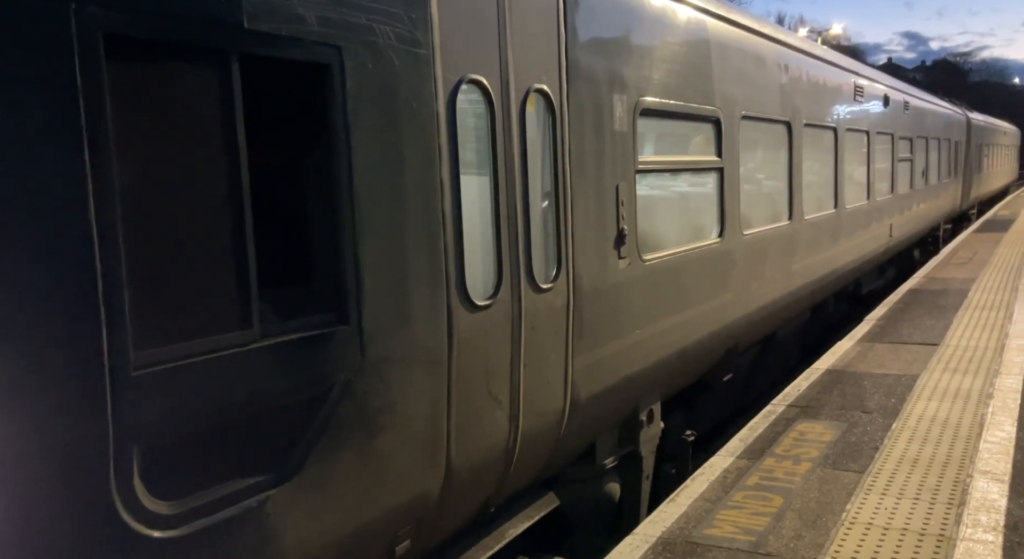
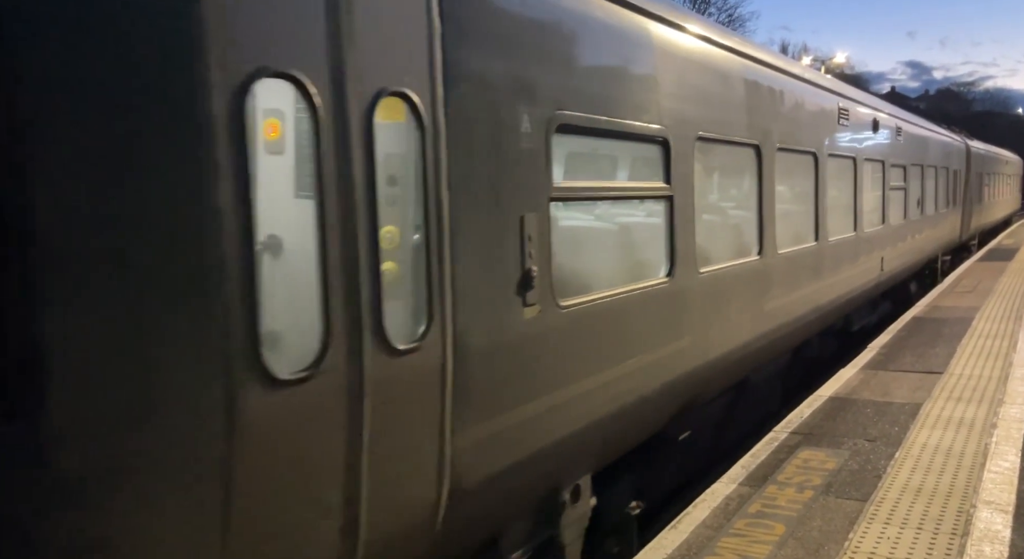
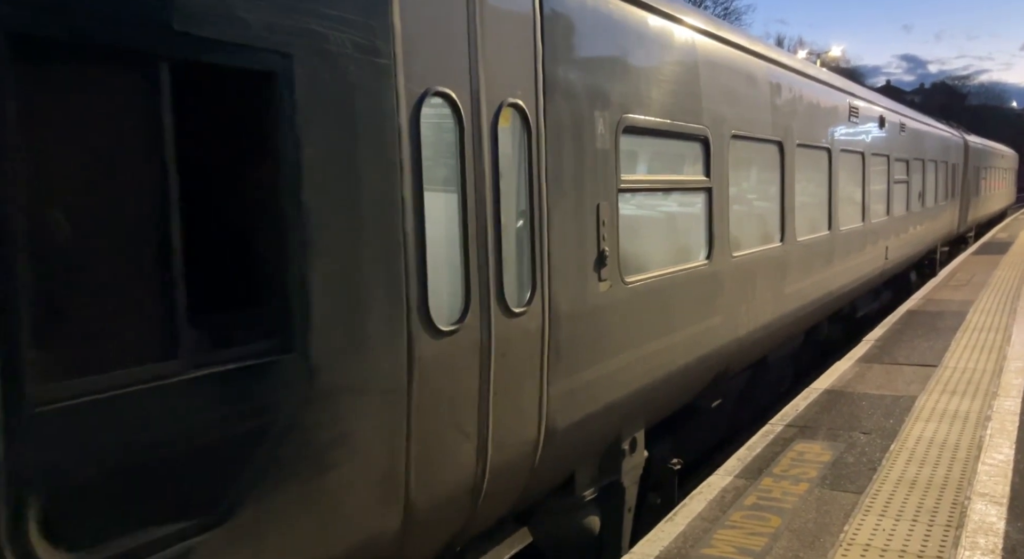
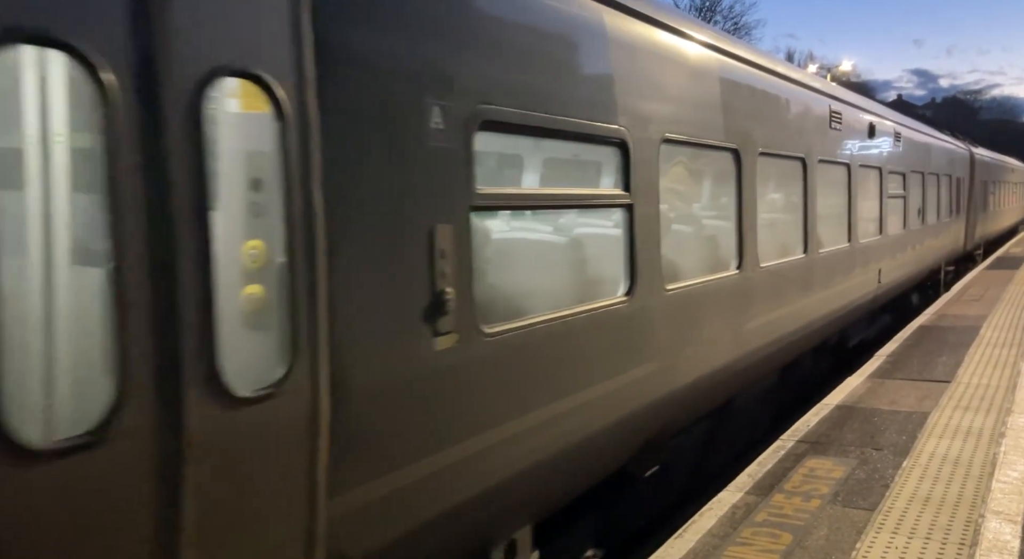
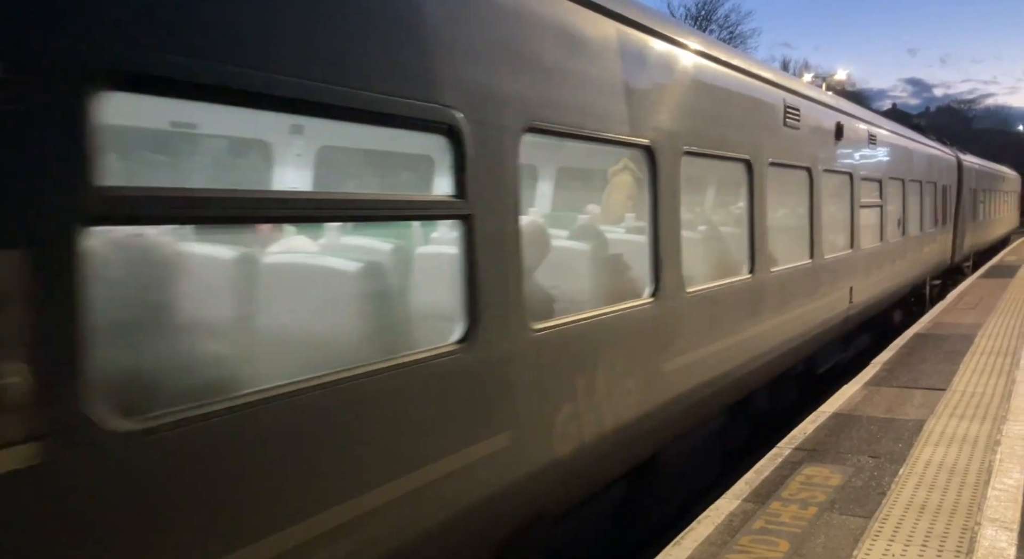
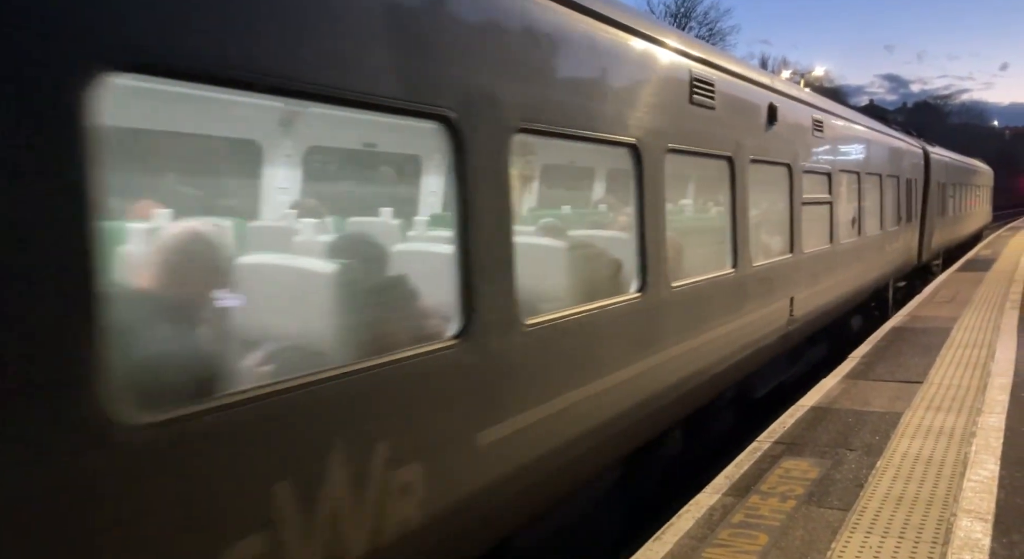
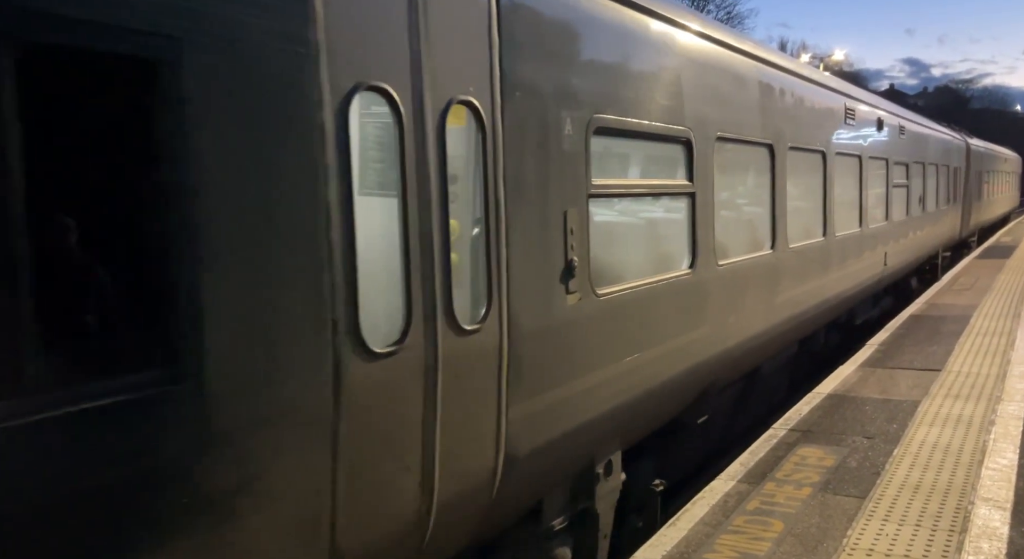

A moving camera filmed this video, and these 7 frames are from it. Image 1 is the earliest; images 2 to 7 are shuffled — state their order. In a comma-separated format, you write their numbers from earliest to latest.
3, 7, 2, 4, 5, 6
